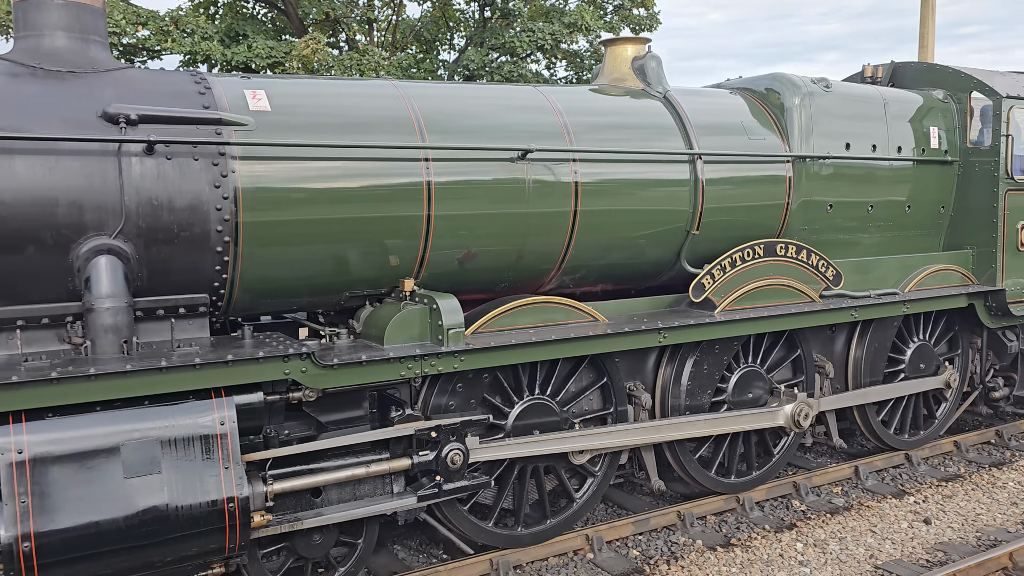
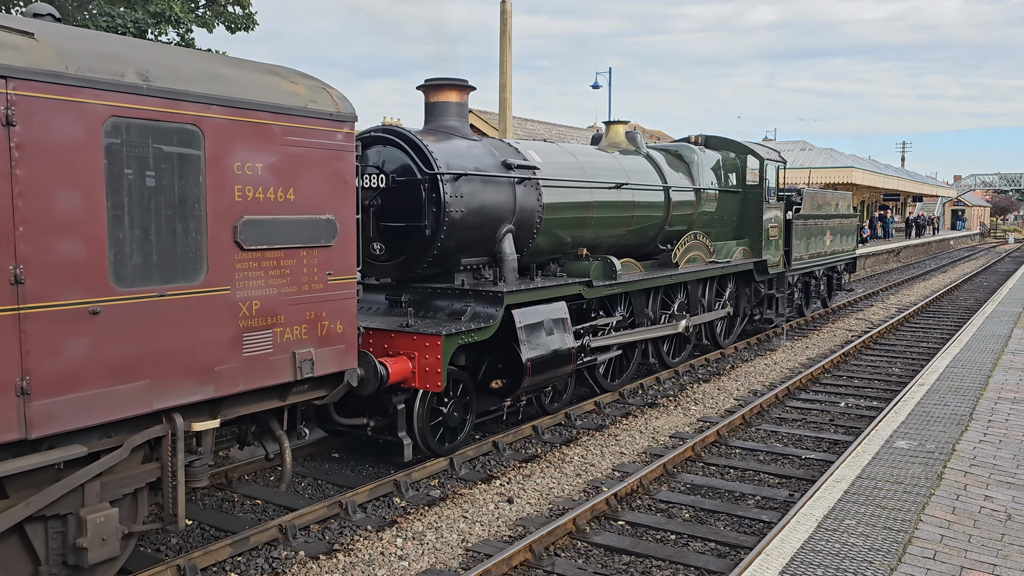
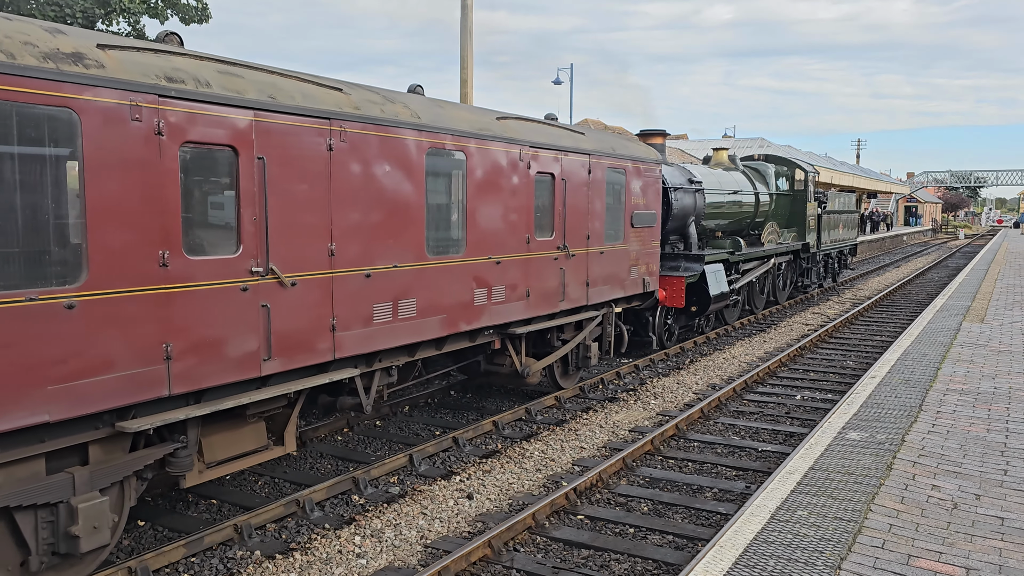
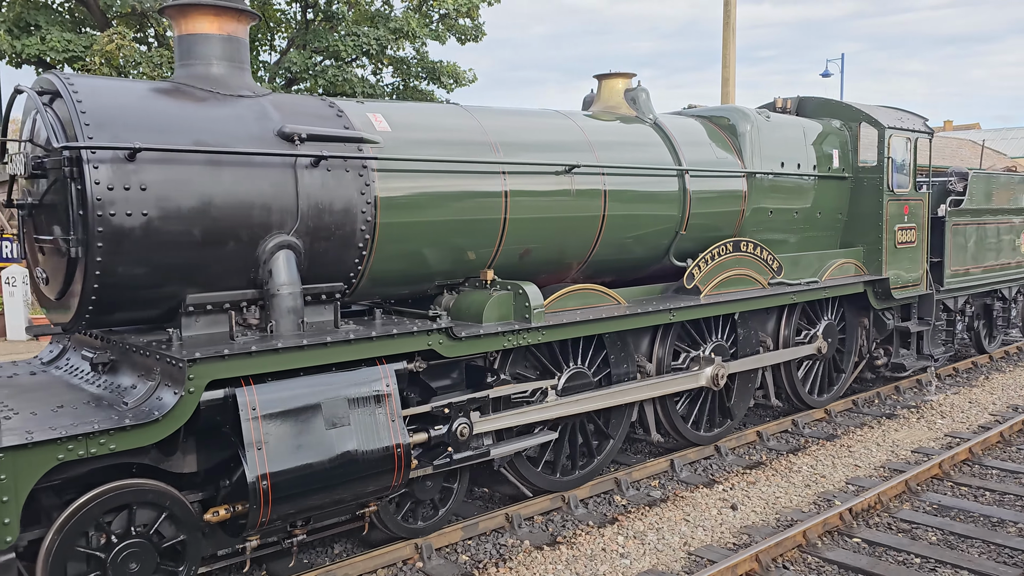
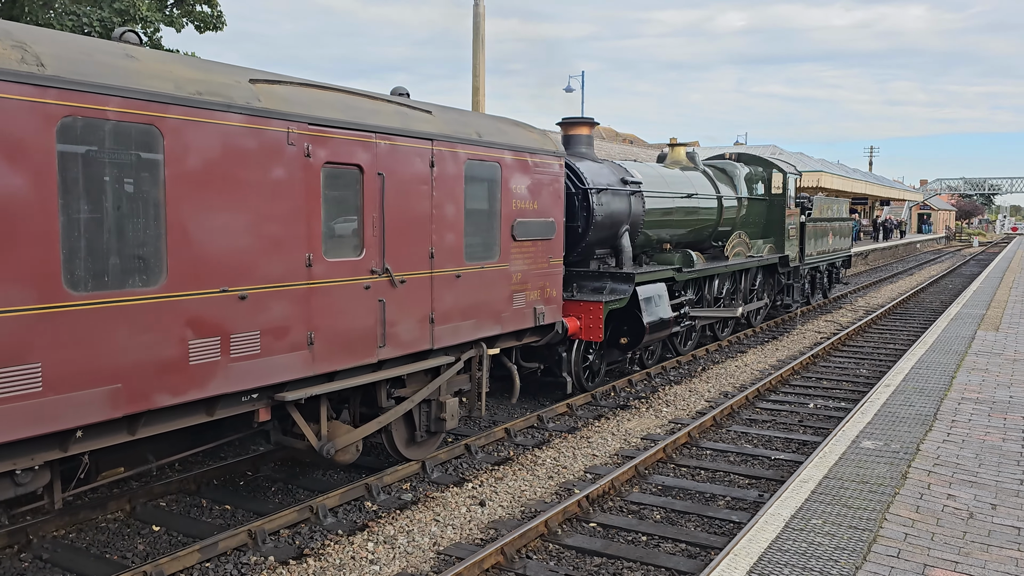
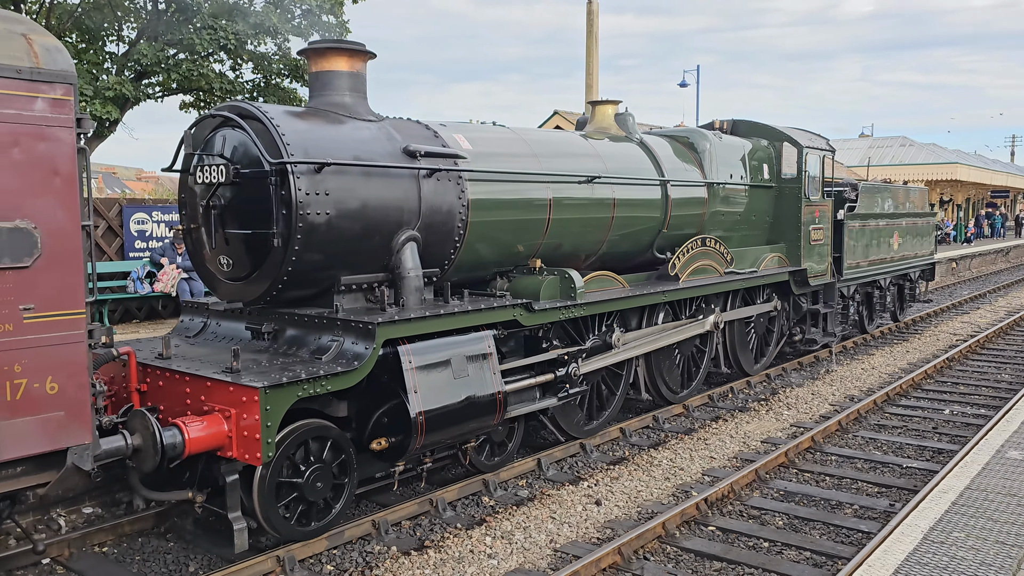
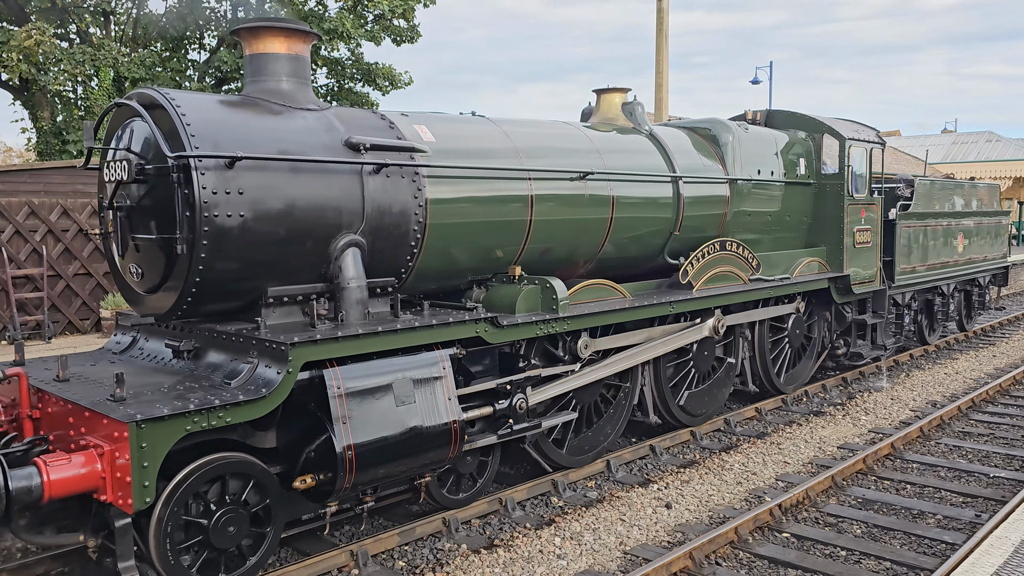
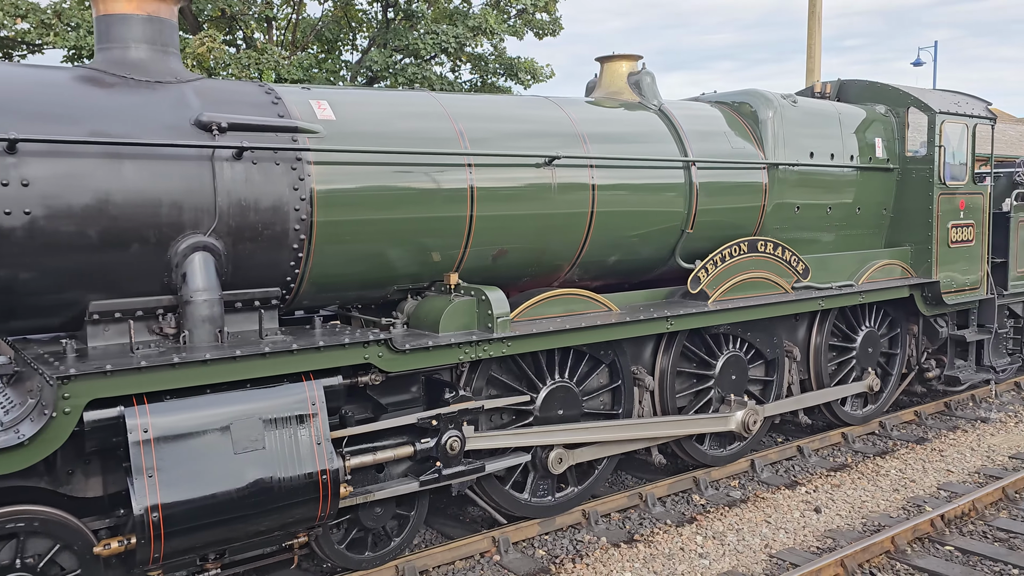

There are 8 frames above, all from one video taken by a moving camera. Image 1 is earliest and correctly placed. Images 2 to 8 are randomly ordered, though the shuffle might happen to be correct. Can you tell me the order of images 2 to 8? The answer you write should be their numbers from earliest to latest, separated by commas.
8, 4, 7, 6, 2, 5, 3
